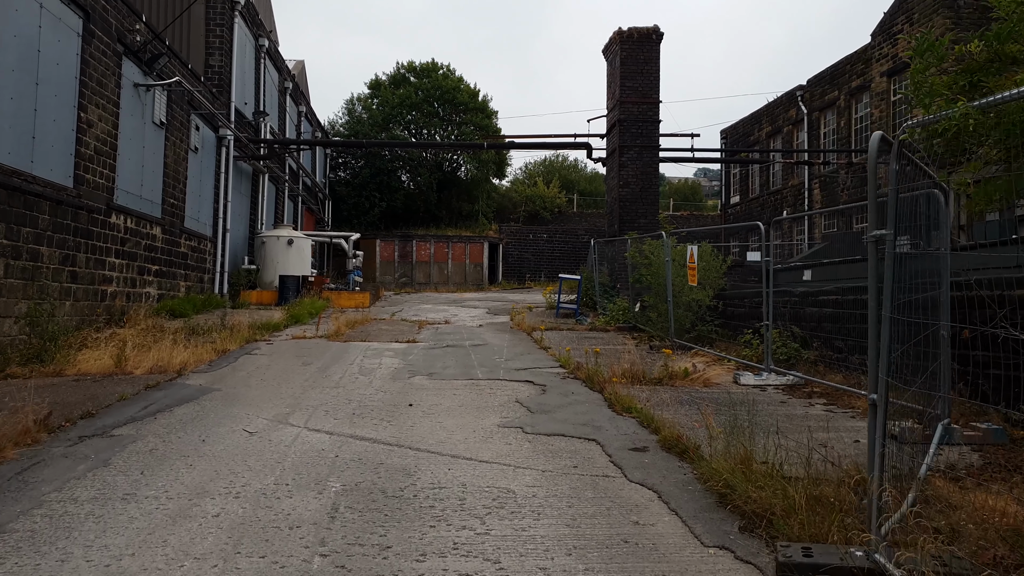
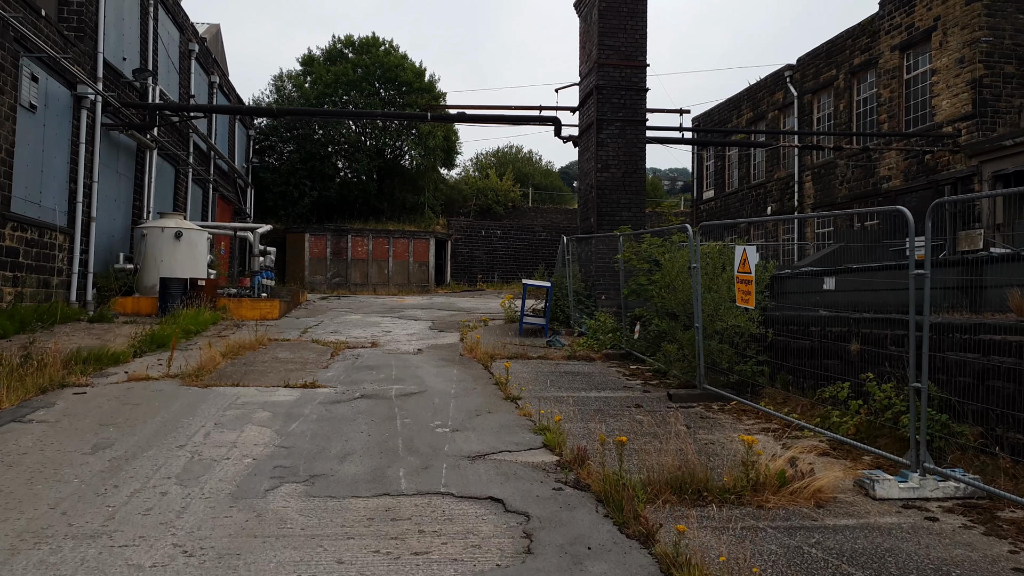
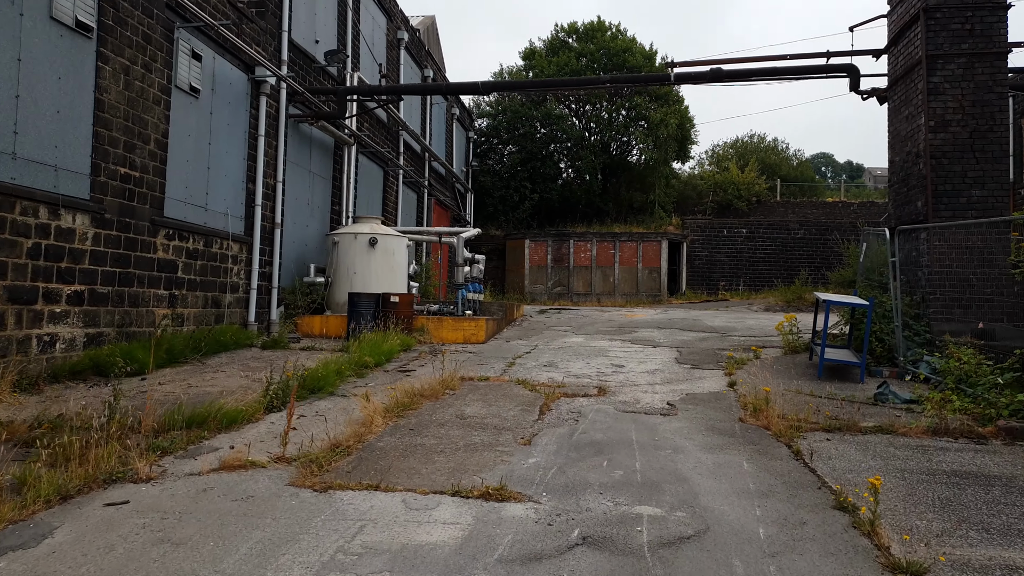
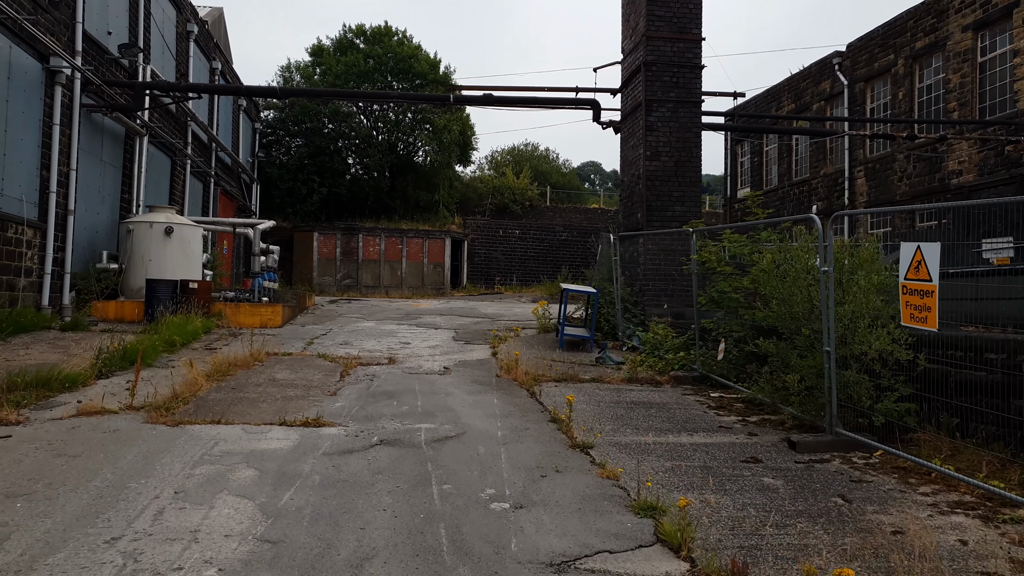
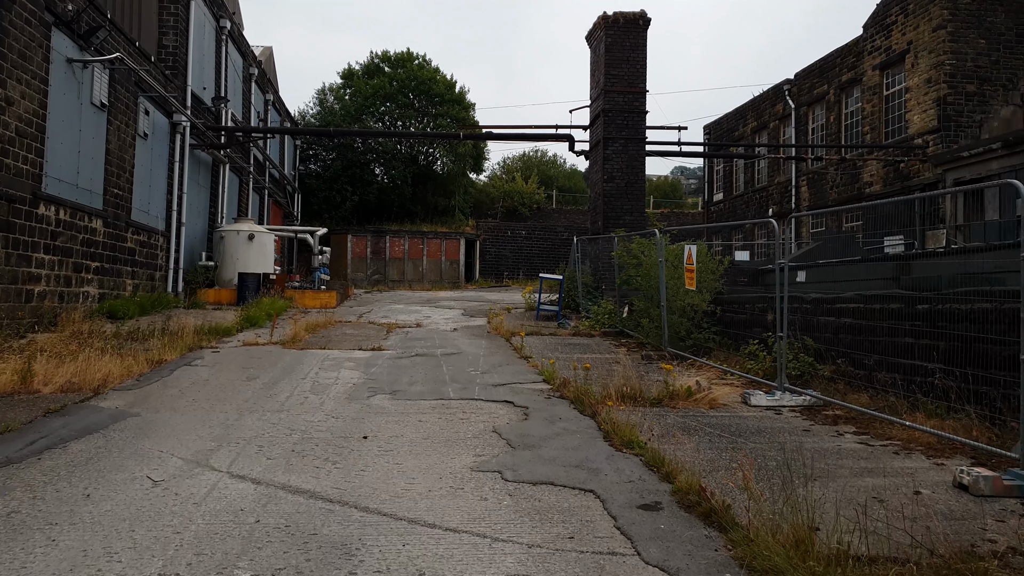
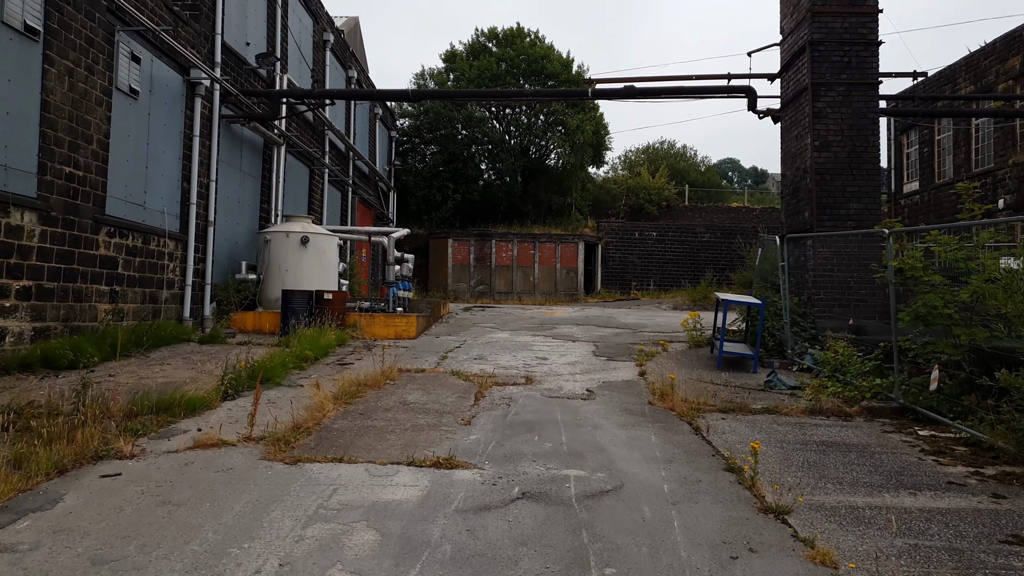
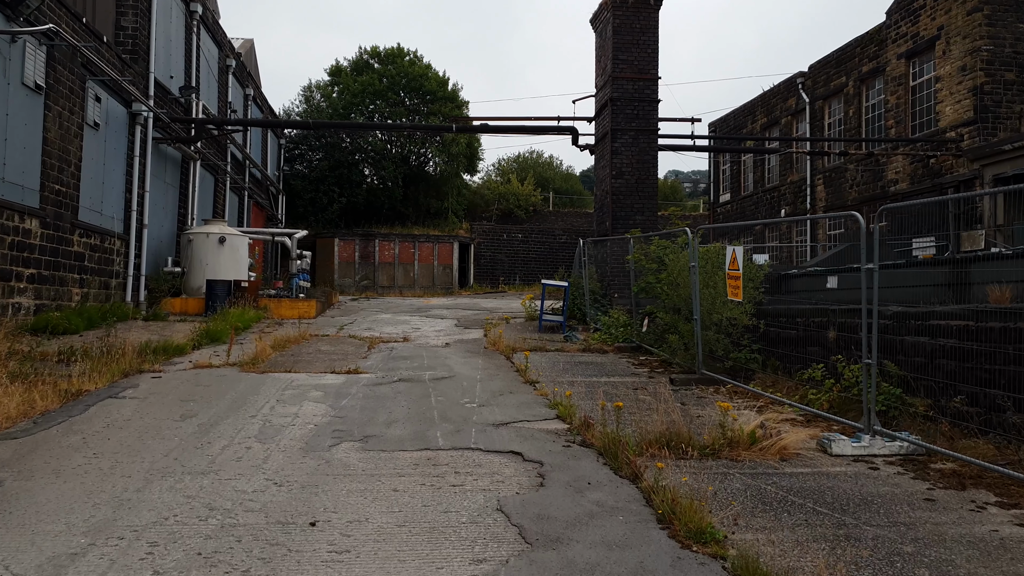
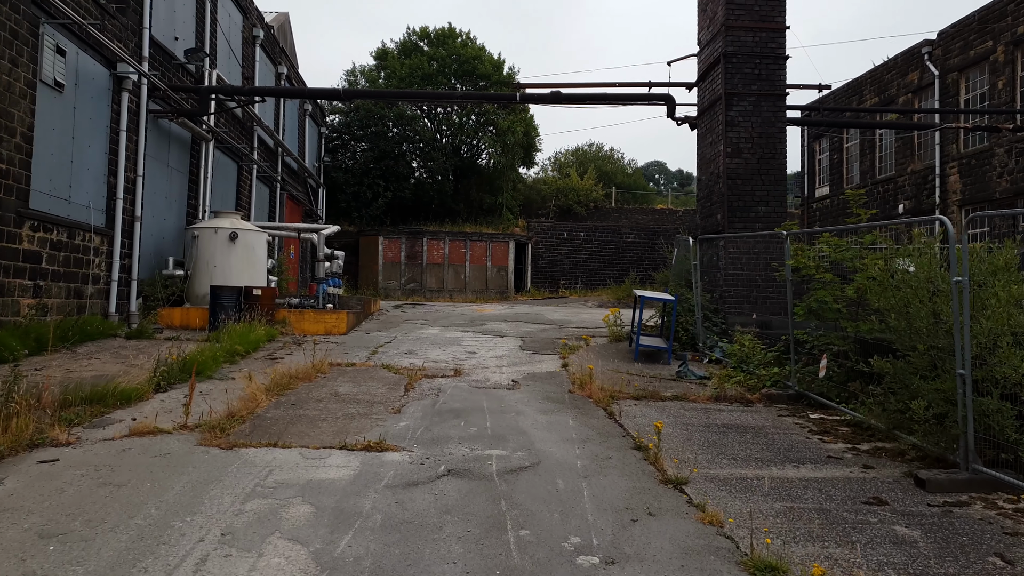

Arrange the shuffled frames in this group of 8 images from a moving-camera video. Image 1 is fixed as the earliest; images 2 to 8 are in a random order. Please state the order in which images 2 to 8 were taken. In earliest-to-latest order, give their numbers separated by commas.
5, 7, 2, 4, 8, 6, 3
